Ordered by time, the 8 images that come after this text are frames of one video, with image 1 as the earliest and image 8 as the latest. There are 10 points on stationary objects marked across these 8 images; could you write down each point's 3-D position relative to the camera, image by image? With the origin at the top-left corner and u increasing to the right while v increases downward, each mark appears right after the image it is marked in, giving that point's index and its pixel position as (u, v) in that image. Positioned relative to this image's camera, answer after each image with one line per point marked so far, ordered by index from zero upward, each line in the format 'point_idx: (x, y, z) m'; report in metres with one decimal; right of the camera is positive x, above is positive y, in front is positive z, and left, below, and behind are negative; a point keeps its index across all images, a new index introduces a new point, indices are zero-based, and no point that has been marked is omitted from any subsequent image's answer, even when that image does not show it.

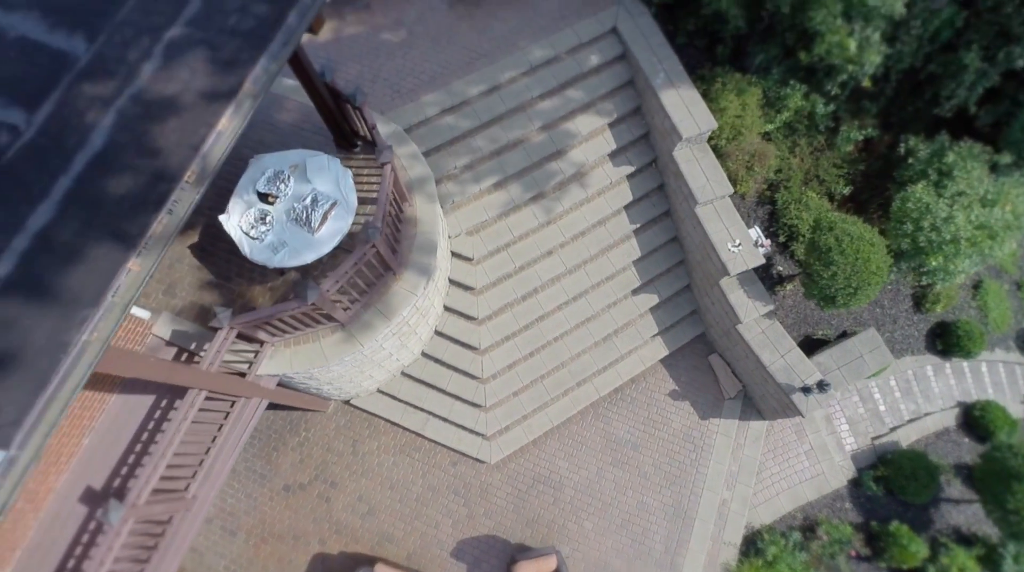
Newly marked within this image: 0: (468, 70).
0: (-0.9, +4.2, +8.7) m
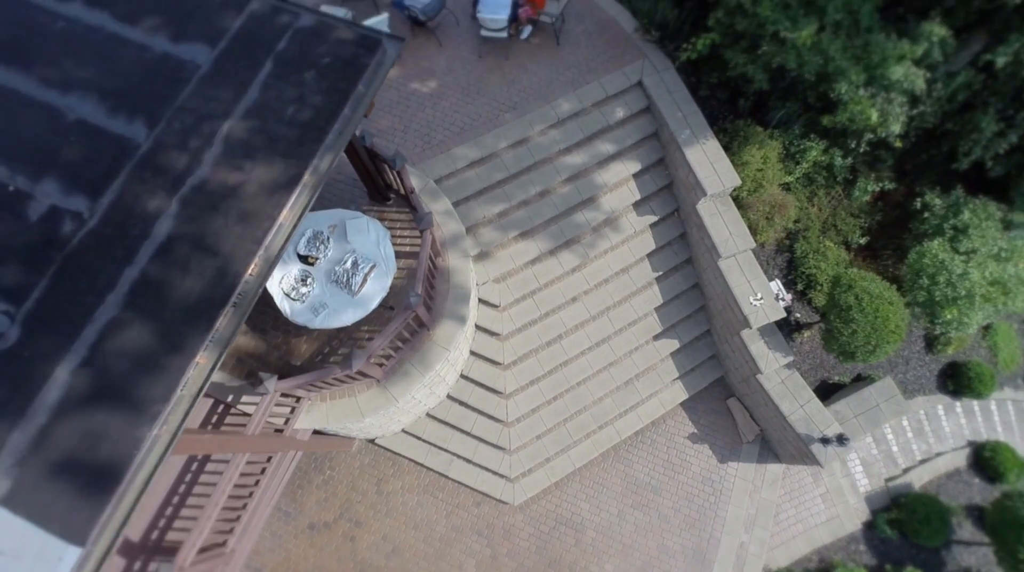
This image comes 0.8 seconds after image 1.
0: (-0.3, +3.3, +8.9) m
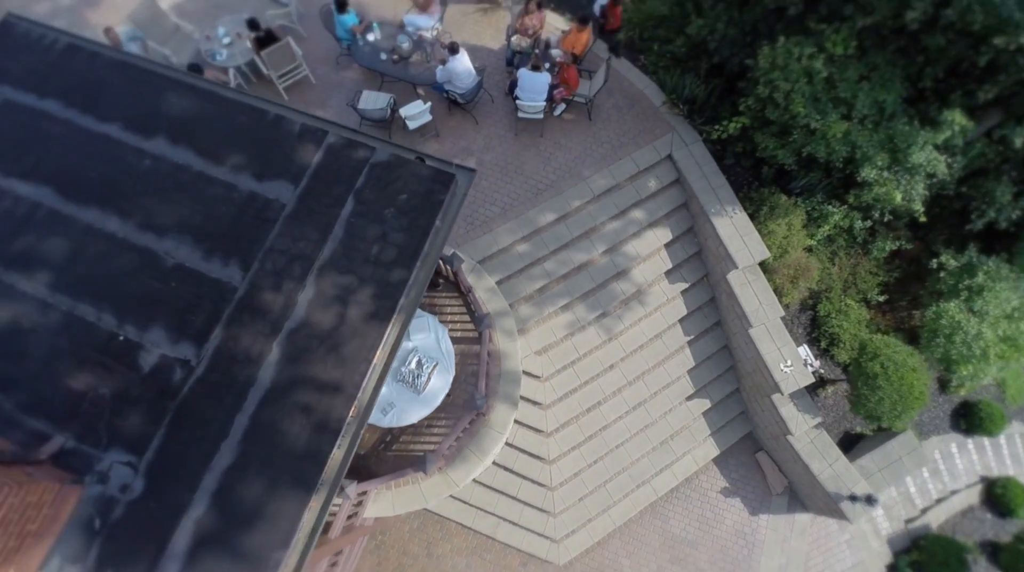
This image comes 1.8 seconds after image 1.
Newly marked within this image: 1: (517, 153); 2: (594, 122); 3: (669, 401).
0: (+0.5, +1.8, +9.3) m
1: (+0.1, +2.9, +9.6) m
2: (+1.8, +3.6, +9.8) m
3: (+3.5, -2.6, +9.9) m
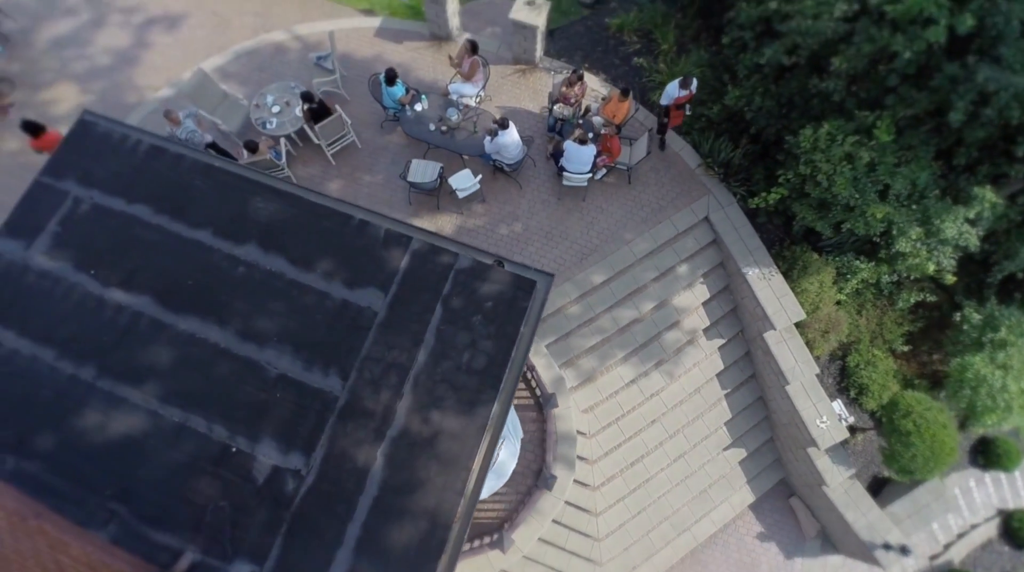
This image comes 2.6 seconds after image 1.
0: (+1.5, +0.5, +9.7) m
1: (+1.1, +1.5, +9.9) m
2: (+2.8, +2.3, +10.2) m
3: (+4.6, -3.9, +10.4) m
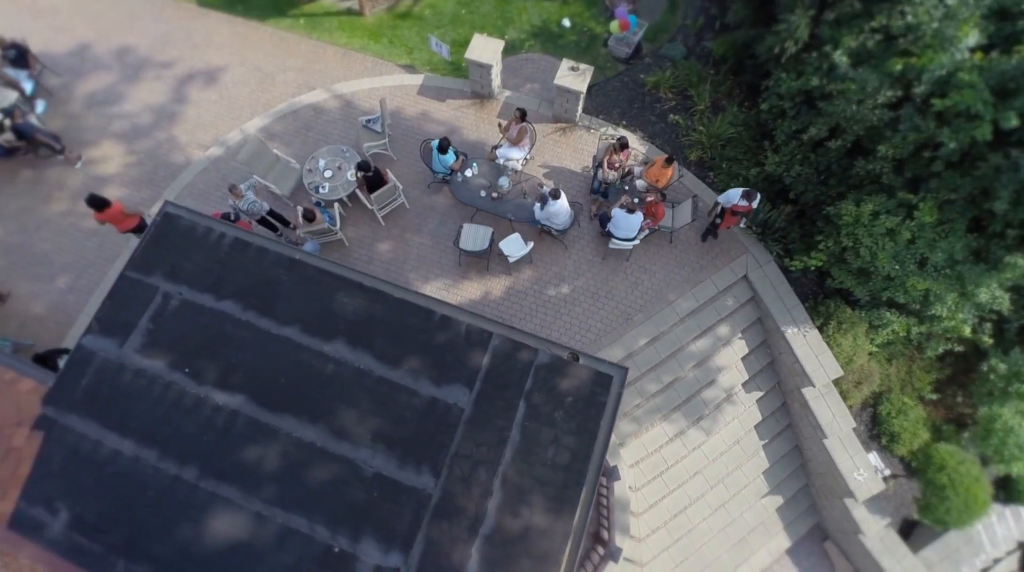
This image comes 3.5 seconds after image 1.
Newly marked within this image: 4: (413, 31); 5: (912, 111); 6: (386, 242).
0: (+2.6, -0.9, +10.0) m
1: (+2.1, +0.2, +10.3) m
2: (+3.9, +1.0, +10.5) m
3: (+5.7, -5.2, +10.8) m
4: (-2.8, +7.2, +12.6) m
5: (+7.4, +3.2, +8.2) m
6: (-3.0, +1.0, +10.4) m
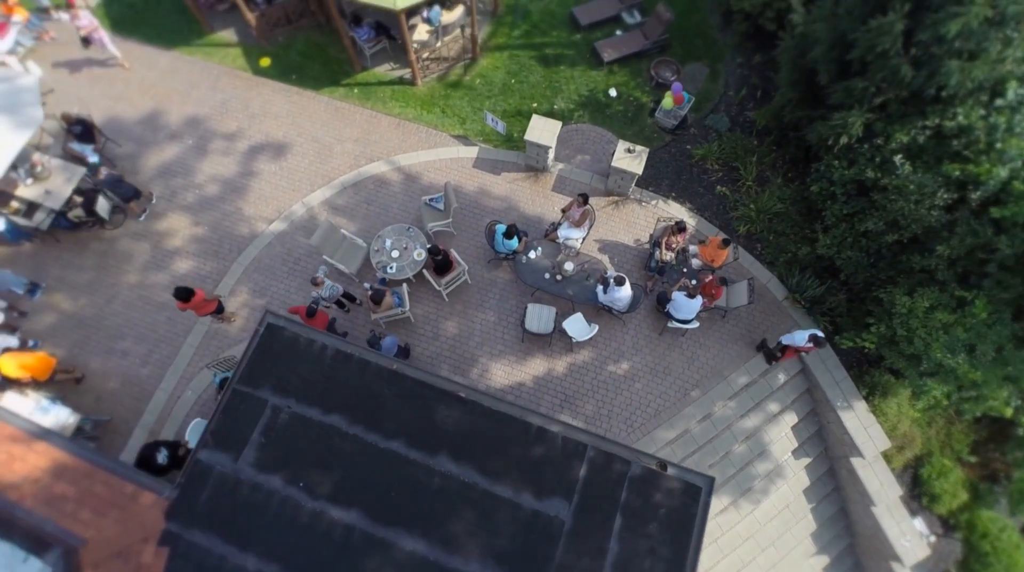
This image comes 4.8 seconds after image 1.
0: (+4.1, -2.7, +10.4) m
1: (+3.6, -1.6, +10.7) m
2: (+5.3, -0.8, +11.0) m
3: (+7.2, -7.0, +11.2) m
4: (-1.4, +5.4, +12.9) m
5: (+8.9, +1.4, +8.7) m
6: (-1.5, -0.8, +10.8) m
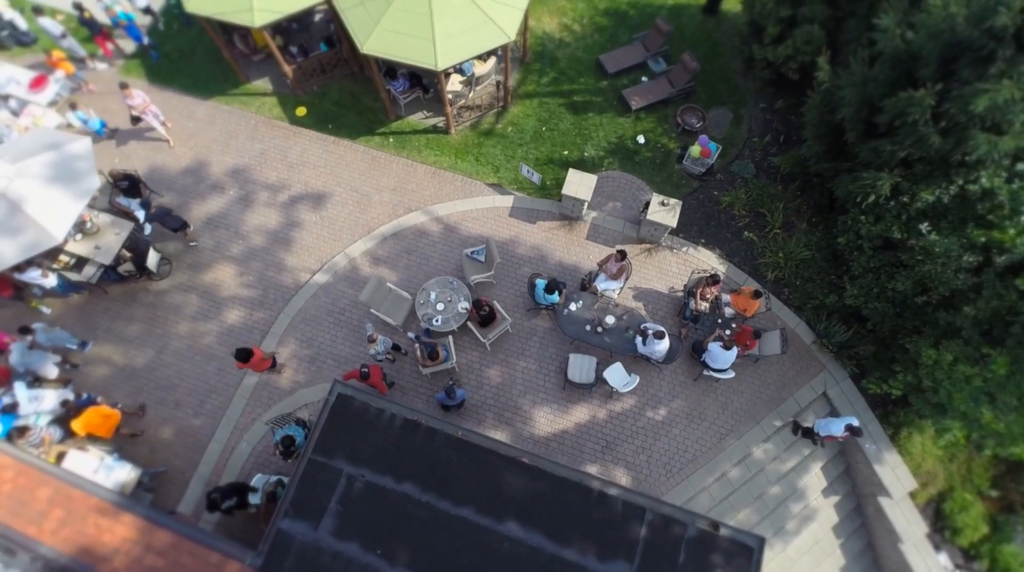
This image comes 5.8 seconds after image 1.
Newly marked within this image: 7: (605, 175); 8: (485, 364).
0: (+5.1, -3.9, +10.9) m
1: (+4.6, -2.8, +11.1) m
2: (+6.4, -2.0, +11.4) m
3: (+8.3, -8.1, +11.7) m
4: (-0.4, +4.1, +13.4) m
5: (+9.9, +0.2, +9.2) m
6: (-0.5, -2.1, +11.2) m
7: (+2.7, +3.3, +13.1) m
8: (-0.7, -2.0, +11.3) m
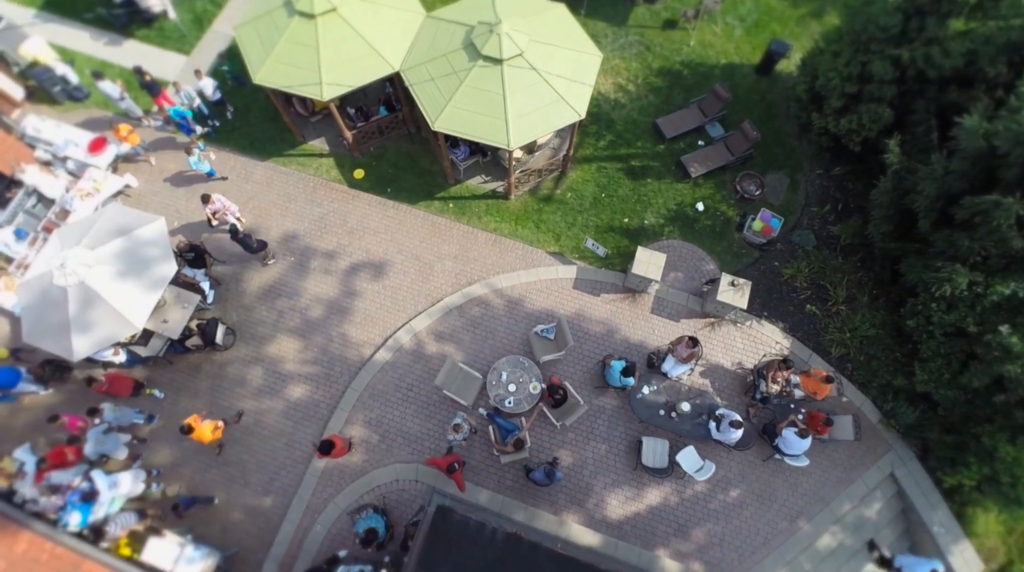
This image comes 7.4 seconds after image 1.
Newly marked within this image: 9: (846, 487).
0: (+6.9, -6.0, +11.0) m
1: (+6.4, -4.9, +11.2) m
2: (+8.1, -4.1, +11.5) m
3: (+10.0, -10.2, +11.8) m
4: (+1.4, +2.1, +13.4) m
5: (+11.7, -1.9, +9.2) m
6: (+1.3, -4.1, +11.3) m
7: (+4.5, +1.2, +13.1) m
8: (+1.1, -4.0, +11.3) m
9: (+8.5, -5.1, +11.2) m
